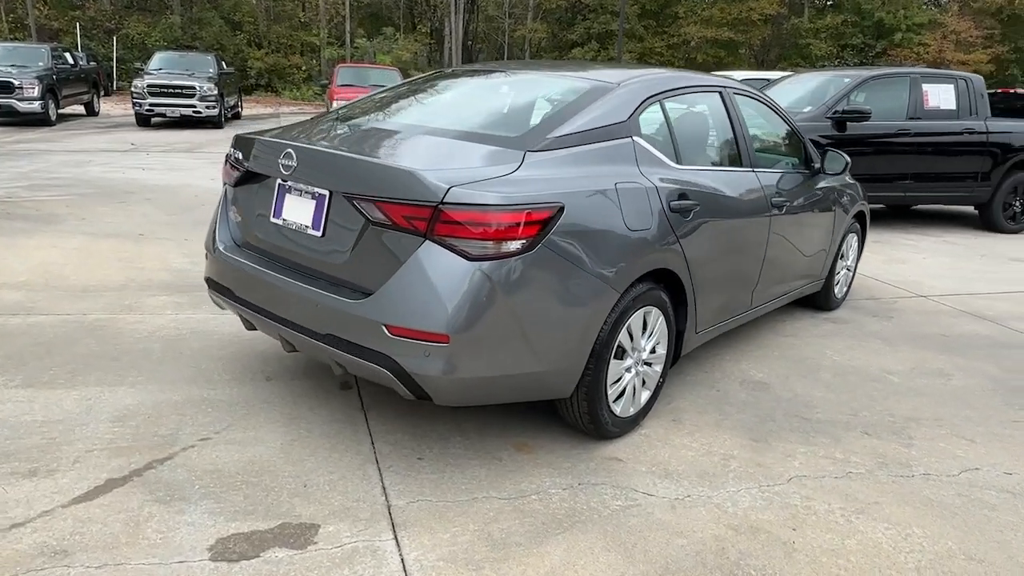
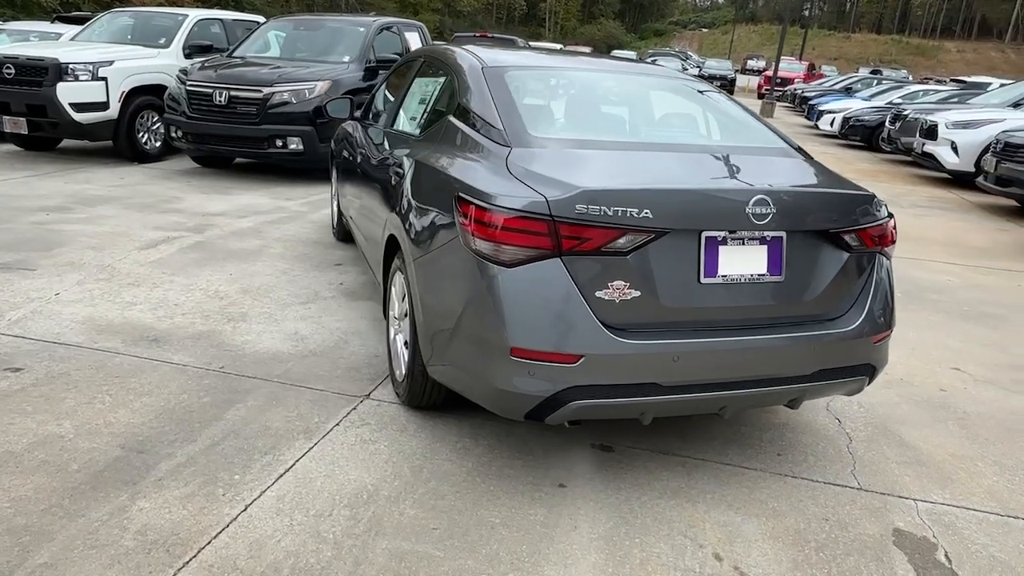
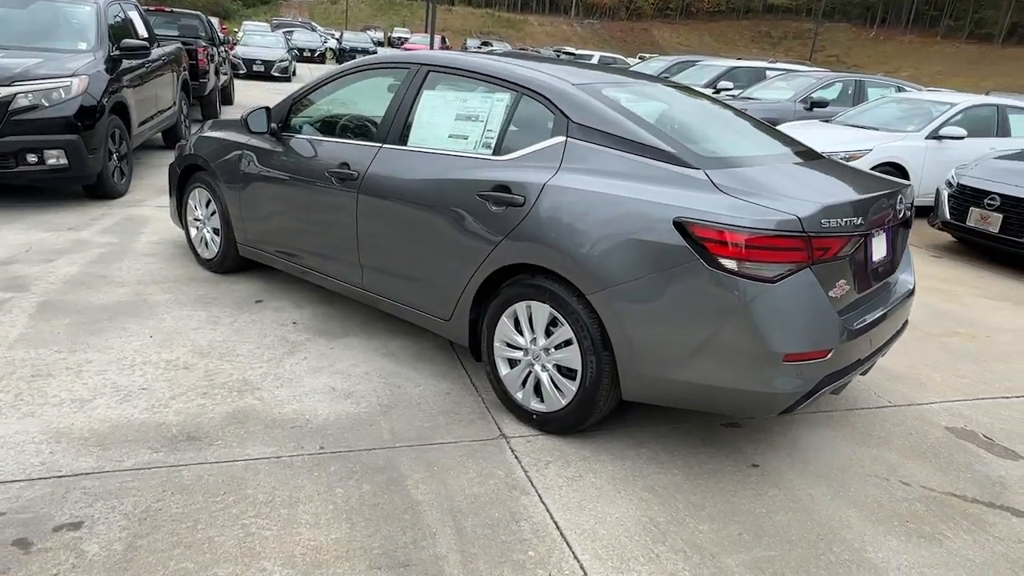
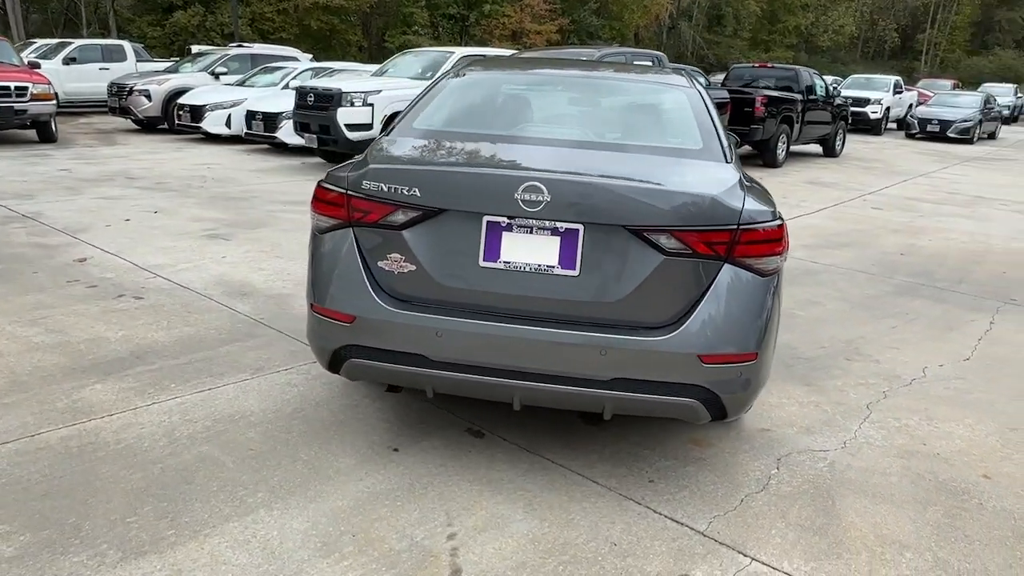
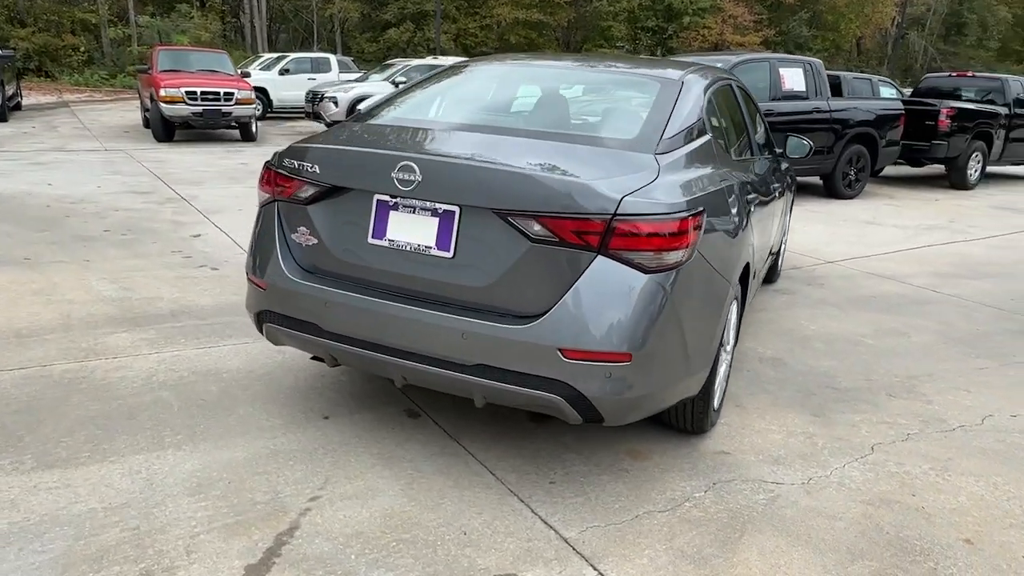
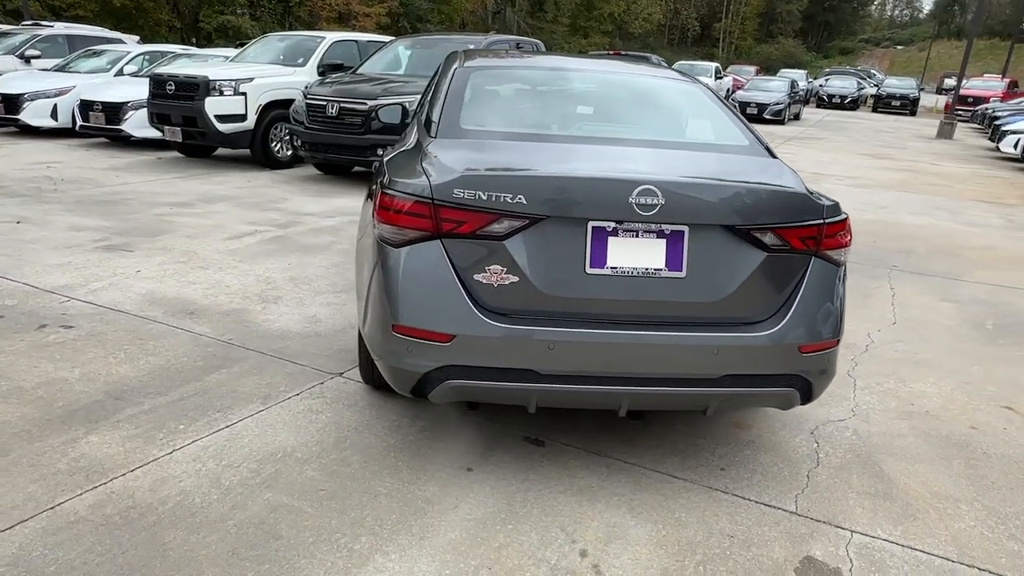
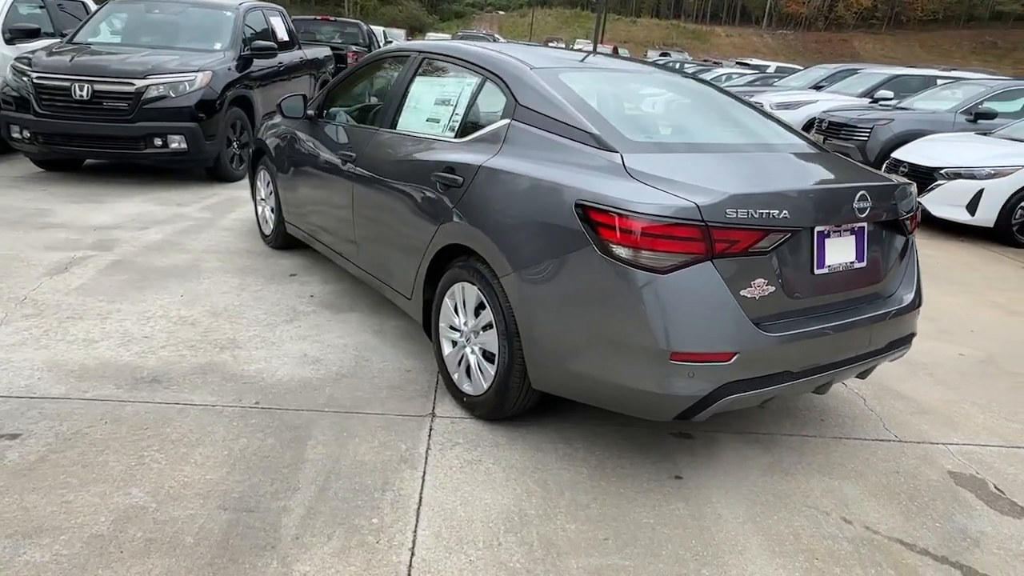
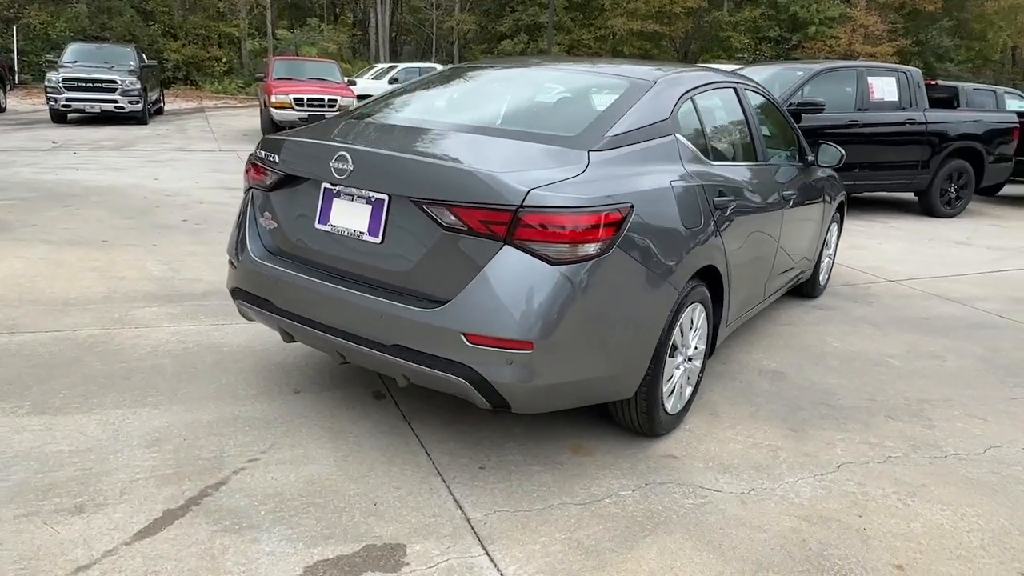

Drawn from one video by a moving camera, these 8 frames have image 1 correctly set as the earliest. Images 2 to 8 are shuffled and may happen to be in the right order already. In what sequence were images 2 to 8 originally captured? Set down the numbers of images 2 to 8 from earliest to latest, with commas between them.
8, 5, 4, 6, 2, 7, 3
